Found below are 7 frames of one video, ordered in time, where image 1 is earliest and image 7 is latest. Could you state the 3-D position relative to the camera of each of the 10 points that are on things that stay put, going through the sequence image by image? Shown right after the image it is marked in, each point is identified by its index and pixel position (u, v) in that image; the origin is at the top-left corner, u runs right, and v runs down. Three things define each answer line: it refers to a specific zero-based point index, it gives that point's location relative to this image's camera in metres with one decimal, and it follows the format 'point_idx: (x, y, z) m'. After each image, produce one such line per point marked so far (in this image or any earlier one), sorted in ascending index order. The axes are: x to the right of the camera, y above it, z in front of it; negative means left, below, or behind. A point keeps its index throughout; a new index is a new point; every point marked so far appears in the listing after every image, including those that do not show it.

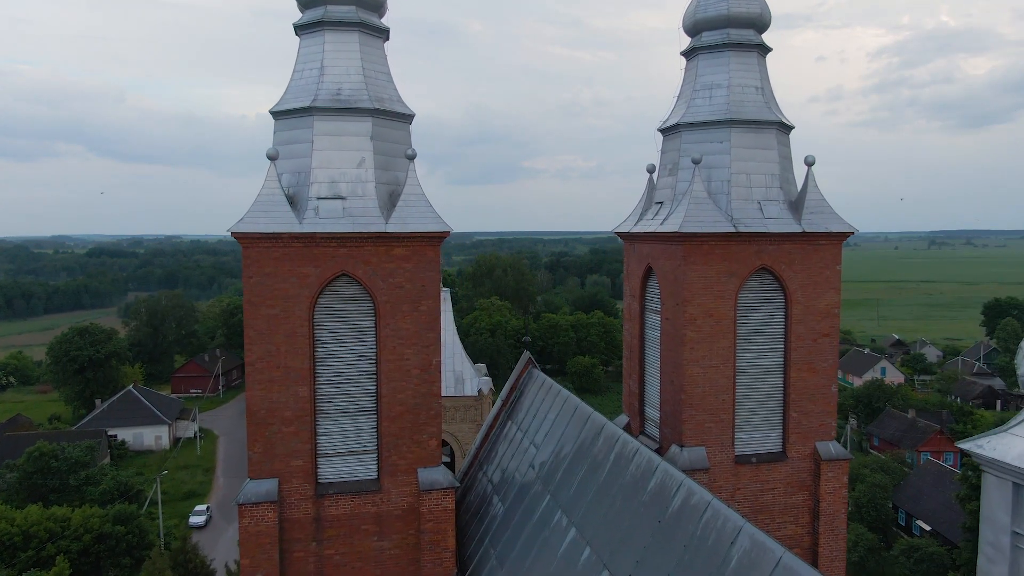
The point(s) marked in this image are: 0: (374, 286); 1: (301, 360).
0: (-1.8, 0.0, +9.1) m
1: (-2.7, -0.9, +9.0) m
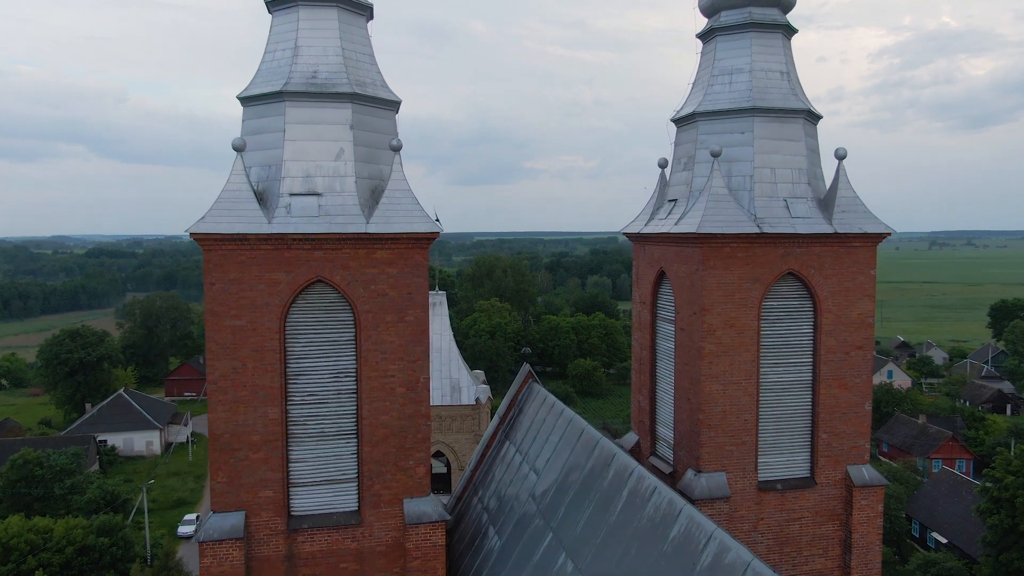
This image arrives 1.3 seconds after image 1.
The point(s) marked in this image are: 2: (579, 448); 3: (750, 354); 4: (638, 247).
0: (-1.8, -0.1, +8.0) m
1: (-2.7, -1.0, +7.9) m
2: (+0.8, -1.8, +8.0) m
3: (+3.1, -0.9, +9.1) m
4: (+1.9, +0.6, +10.7) m
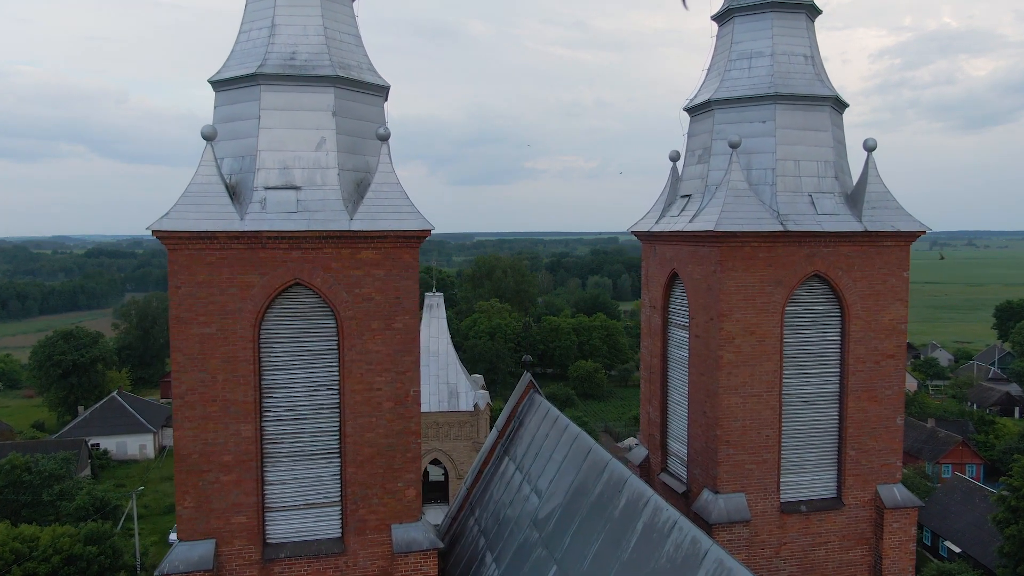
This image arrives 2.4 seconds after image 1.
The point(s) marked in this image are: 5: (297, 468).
0: (-1.8, -0.1, +7.3) m
1: (-2.8, -1.1, +7.2) m
2: (+0.8, -1.9, +7.2) m
3: (+3.1, -0.9, +8.3) m
4: (+1.9, +0.6, +9.9) m
5: (-2.3, -1.9, +7.4) m
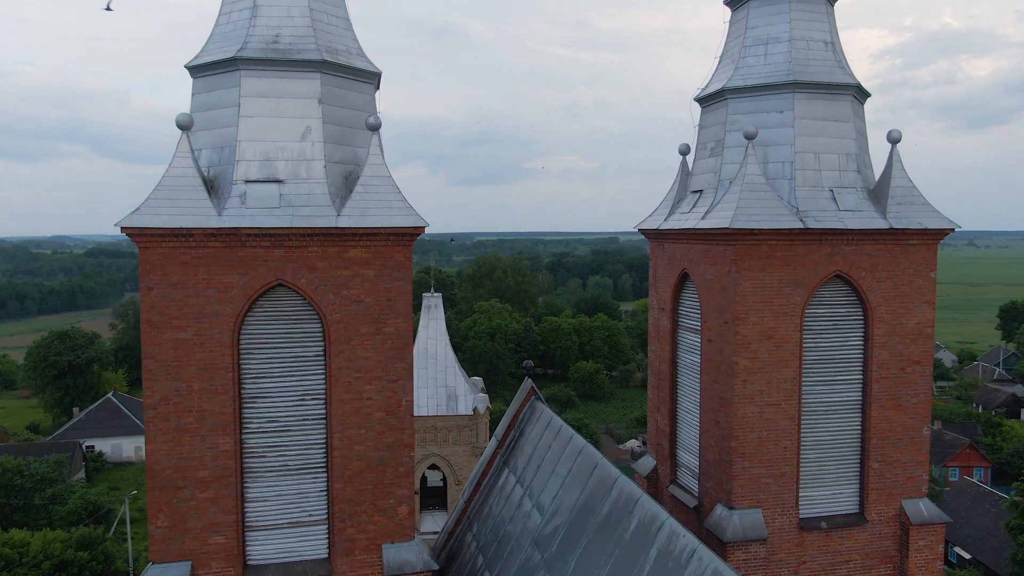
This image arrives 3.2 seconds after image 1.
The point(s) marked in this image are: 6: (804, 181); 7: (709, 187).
0: (-1.8, -0.1, +6.7) m
1: (-2.7, -1.1, +6.6) m
2: (+0.8, -1.9, +6.7) m
3: (+3.1, -0.9, +7.8) m
4: (+1.9, +0.6, +9.4) m
5: (-2.3, -1.9, +6.9) m
6: (+3.3, +1.2, +7.9) m
7: (+2.4, +1.2, +8.6) m
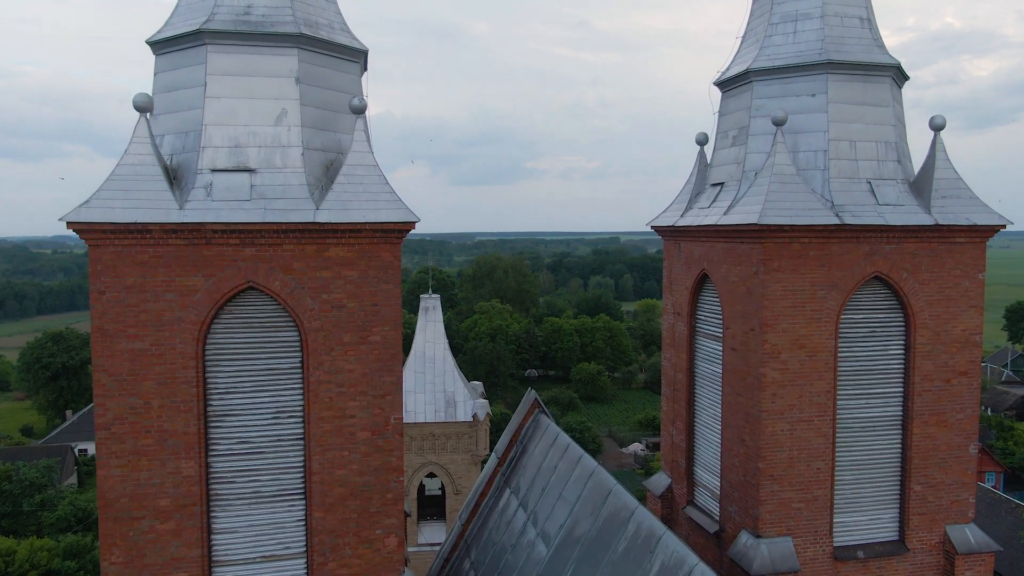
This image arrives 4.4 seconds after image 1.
0: (-1.8, -0.2, +5.9) m
1: (-2.7, -1.1, +5.8) m
2: (+0.8, -1.9, +5.9) m
3: (+3.1, -0.9, +7.0) m
4: (+2.0, +0.5, +8.6) m
5: (-2.3, -2.0, +6.1) m
6: (+3.3, +1.2, +7.1) m
7: (+2.4, +1.2, +7.8) m
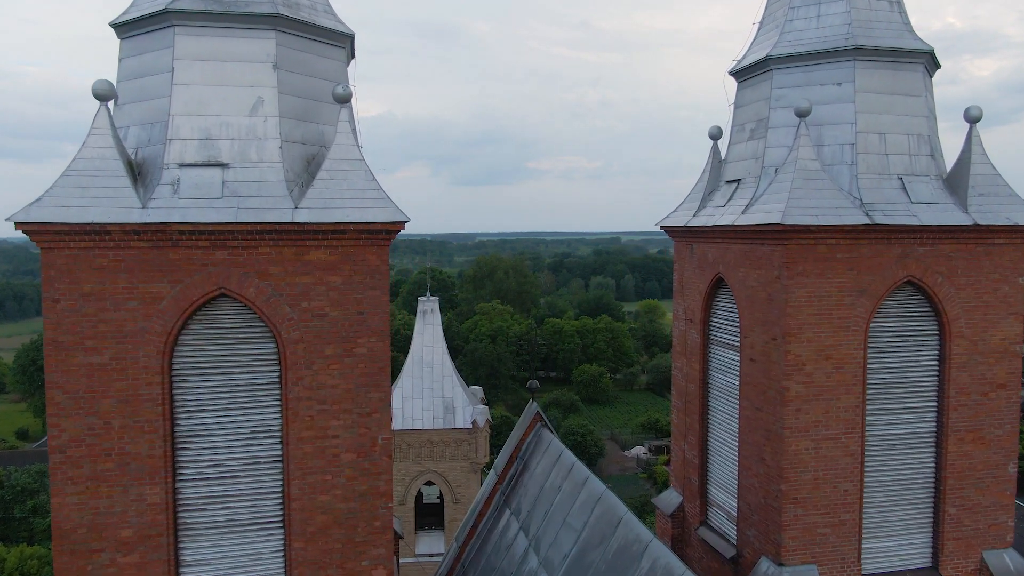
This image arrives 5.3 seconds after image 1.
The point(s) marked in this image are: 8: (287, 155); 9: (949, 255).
0: (-1.8, -0.2, +5.3) m
1: (-2.7, -1.2, +5.2) m
2: (+0.8, -2.0, +5.3) m
3: (+3.1, -1.0, +6.4) m
4: (+2.0, +0.5, +8.0) m
5: (-2.3, -2.0, +5.5) m
6: (+3.3, +1.1, +6.5) m
7: (+2.4, +1.2, +7.2) m
8: (-1.8, +1.1, +5.5) m
9: (+4.0, +0.3, +6.5) m
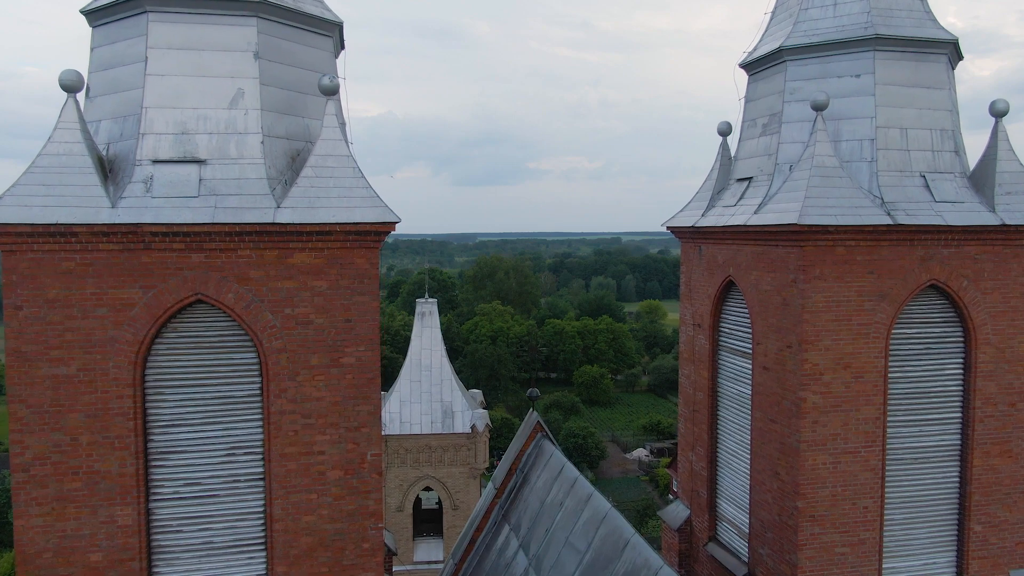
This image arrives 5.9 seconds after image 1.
0: (-1.8, -0.3, +5.0) m
1: (-2.7, -1.2, +4.9) m
2: (+0.8, -2.0, +4.9) m
3: (+3.1, -1.0, +6.0) m
4: (+1.9, +0.5, +7.6) m
5: (-2.3, -2.1, +5.1) m
6: (+3.3, +1.1, +6.1) m
7: (+2.4, +1.1, +6.8) m
8: (-1.8, +1.0, +5.2) m
9: (+4.0, +0.3, +6.1) m
